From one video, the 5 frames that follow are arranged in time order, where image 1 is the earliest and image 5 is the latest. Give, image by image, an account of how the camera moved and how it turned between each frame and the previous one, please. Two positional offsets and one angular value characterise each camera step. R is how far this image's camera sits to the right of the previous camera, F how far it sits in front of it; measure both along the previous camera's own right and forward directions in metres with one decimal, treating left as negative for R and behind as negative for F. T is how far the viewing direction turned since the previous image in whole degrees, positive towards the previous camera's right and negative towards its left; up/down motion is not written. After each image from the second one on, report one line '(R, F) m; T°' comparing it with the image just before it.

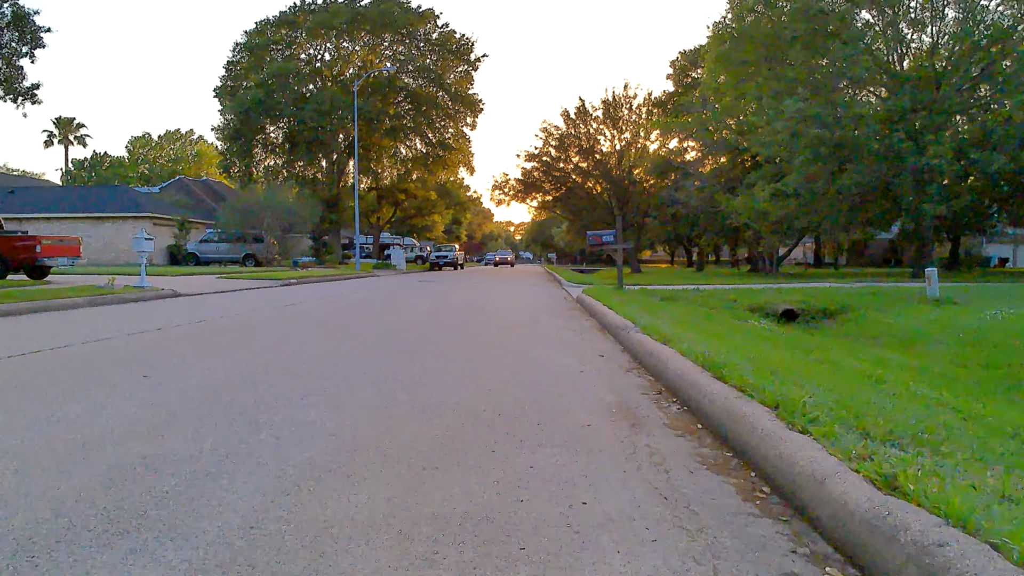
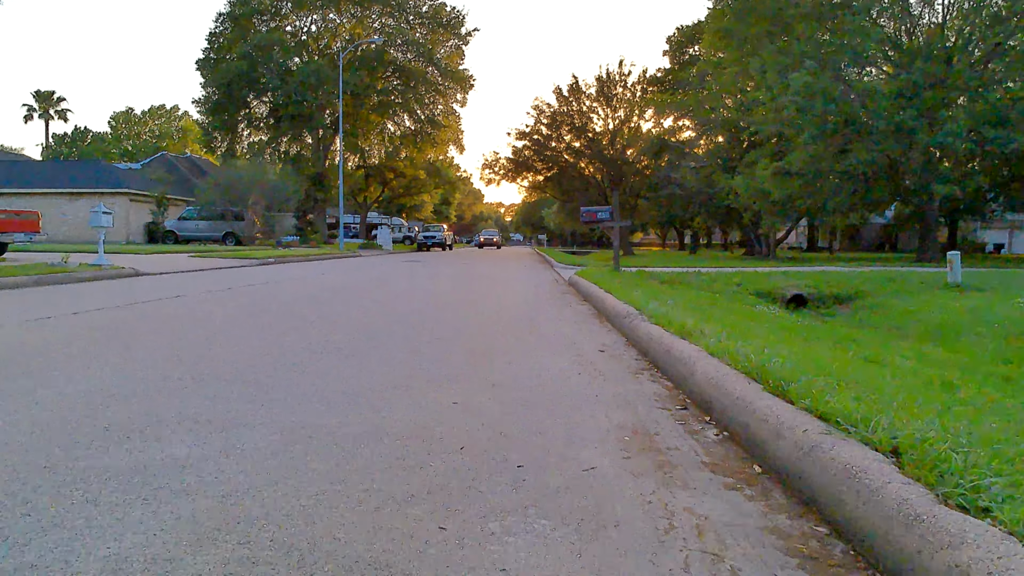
(+0.1, +1.1) m; +1°
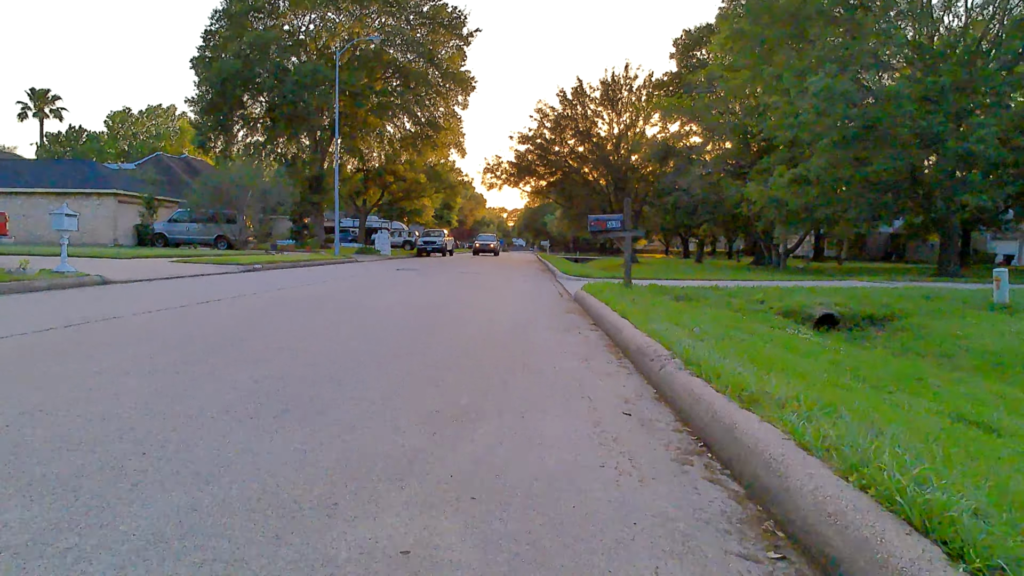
(0.0, +1.2) m; 0°
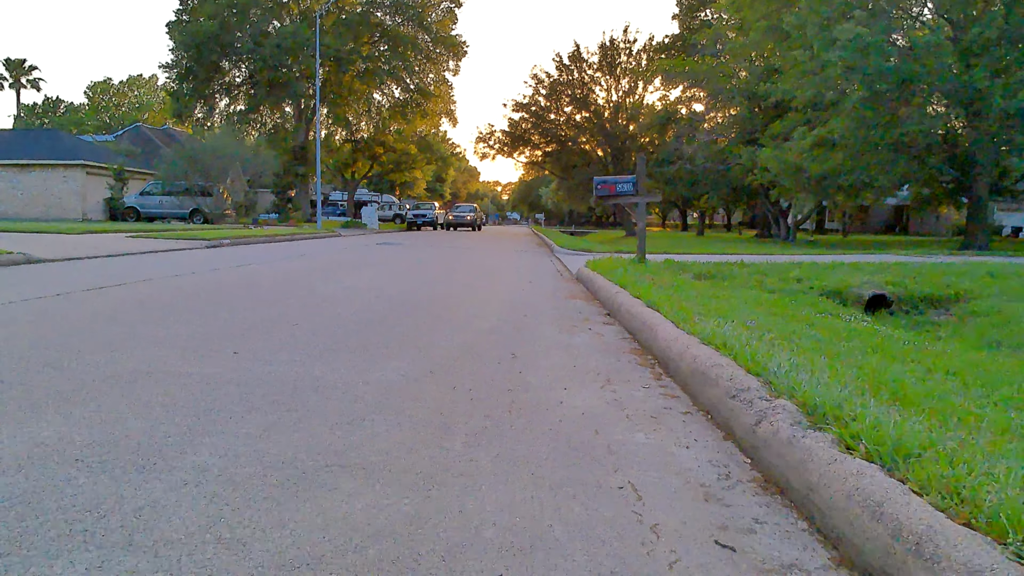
(+0.1, +1.9) m; 0°
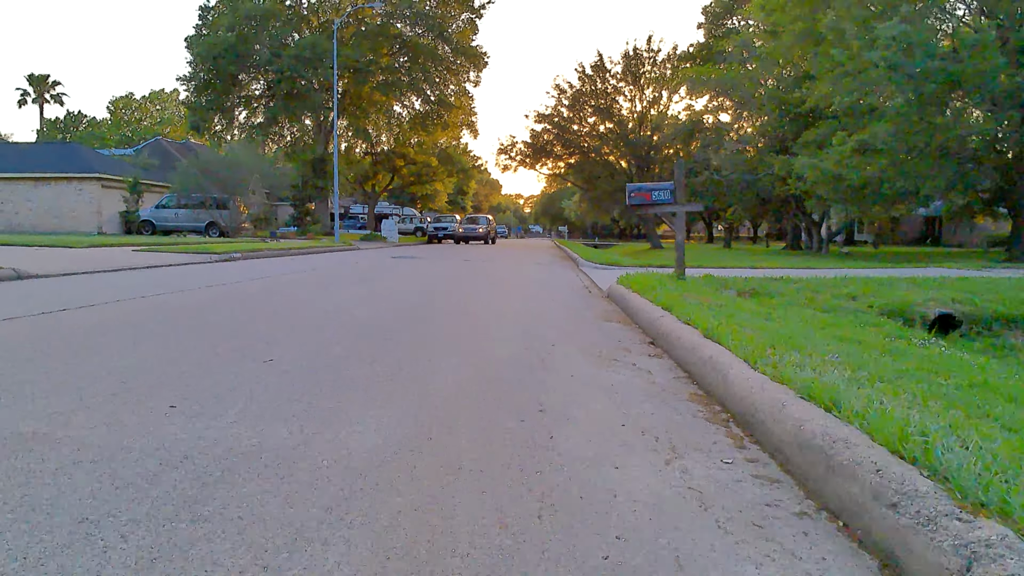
(0.0, +0.9) m; -2°
